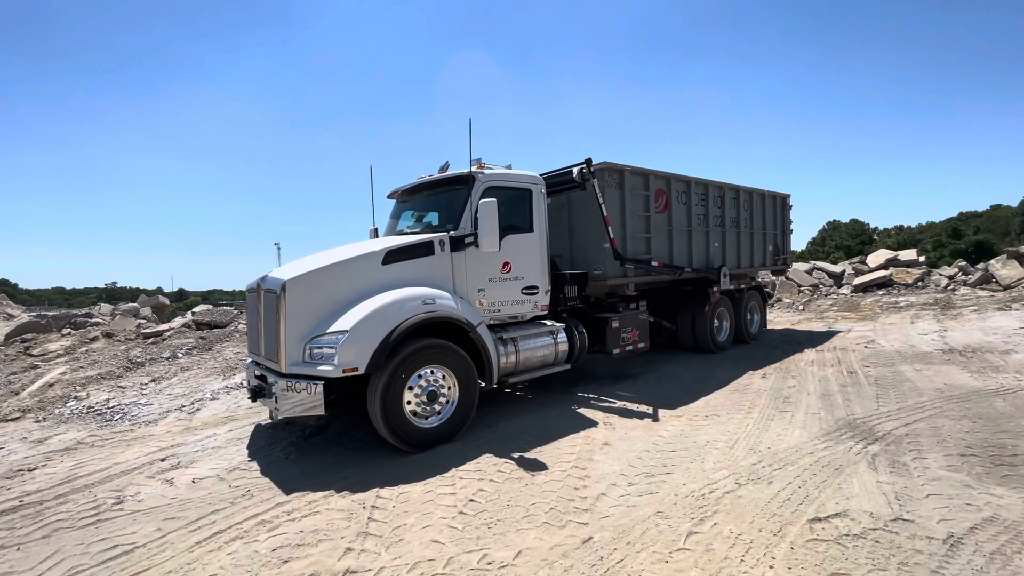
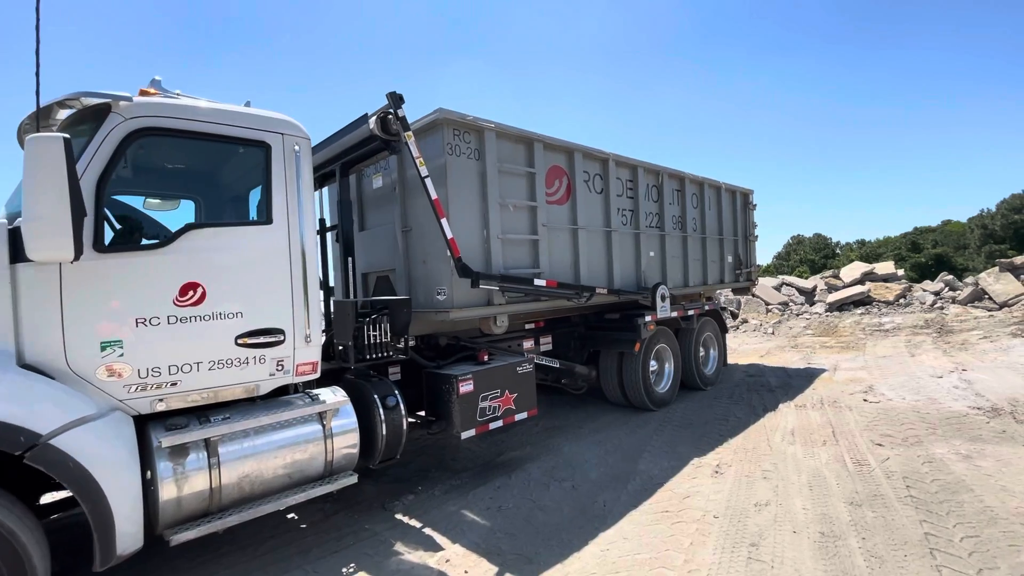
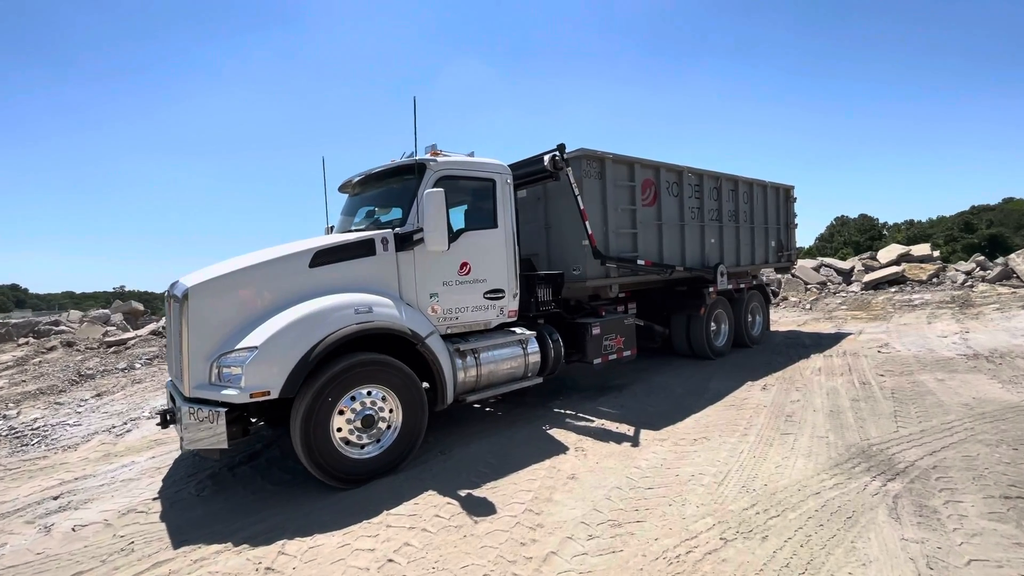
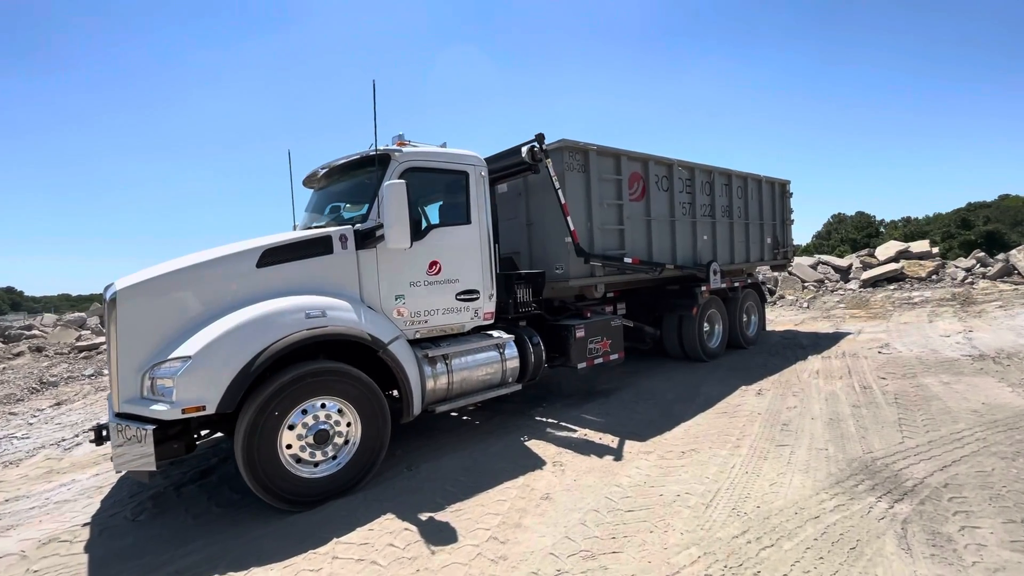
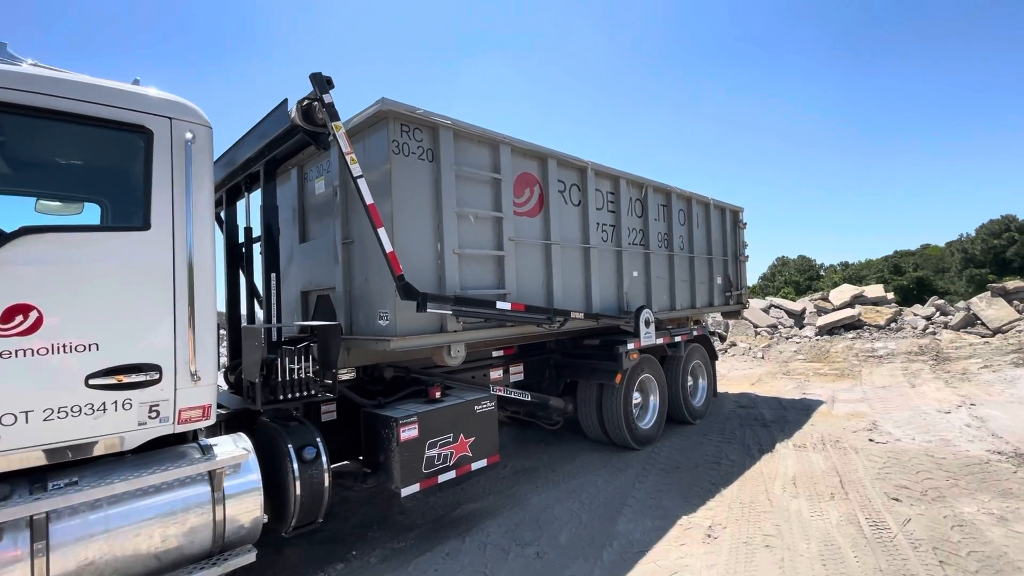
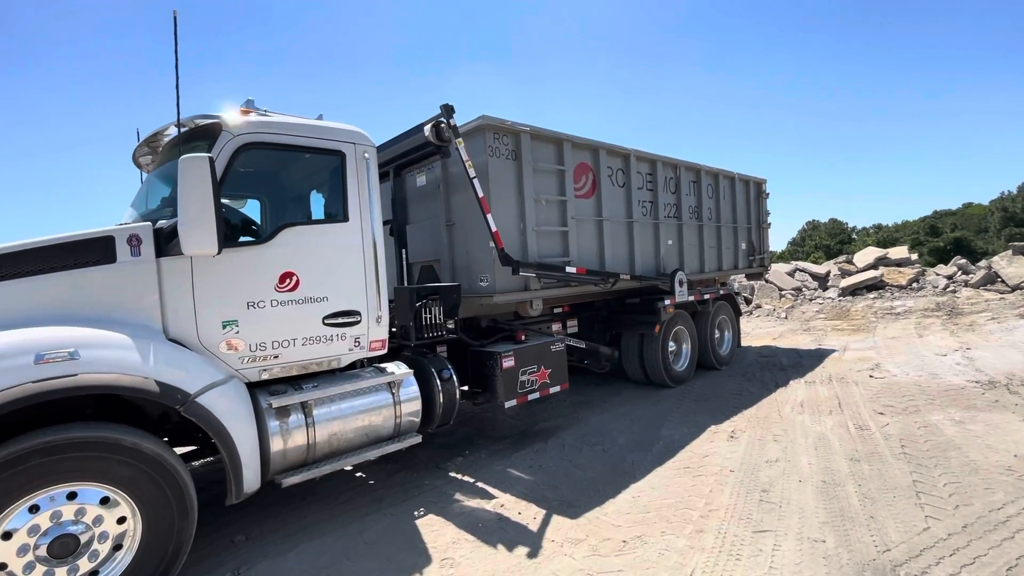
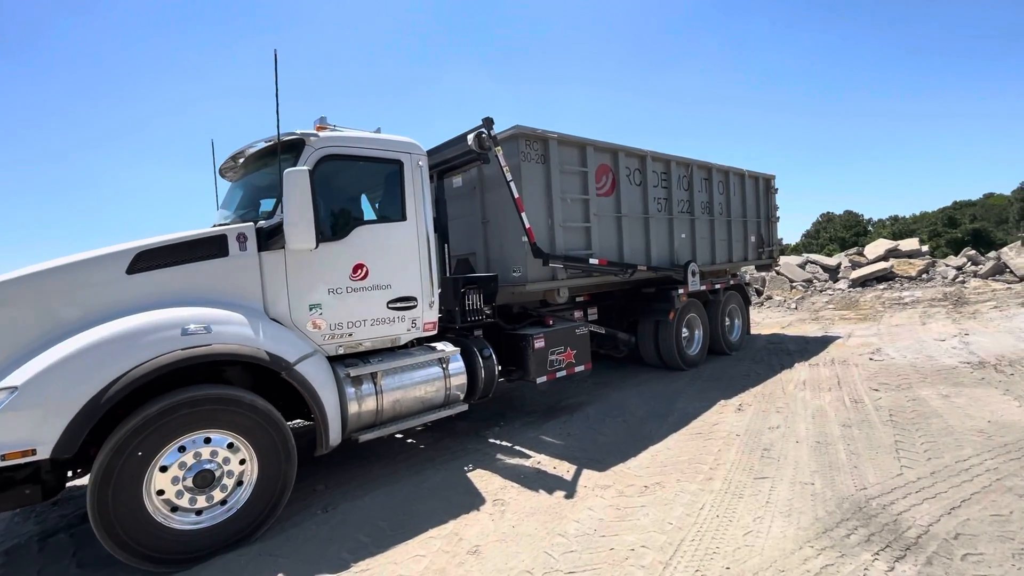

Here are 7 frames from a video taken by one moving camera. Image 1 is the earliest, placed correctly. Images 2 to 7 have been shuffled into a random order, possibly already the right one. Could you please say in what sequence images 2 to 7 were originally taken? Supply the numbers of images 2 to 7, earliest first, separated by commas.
3, 4, 7, 6, 2, 5
